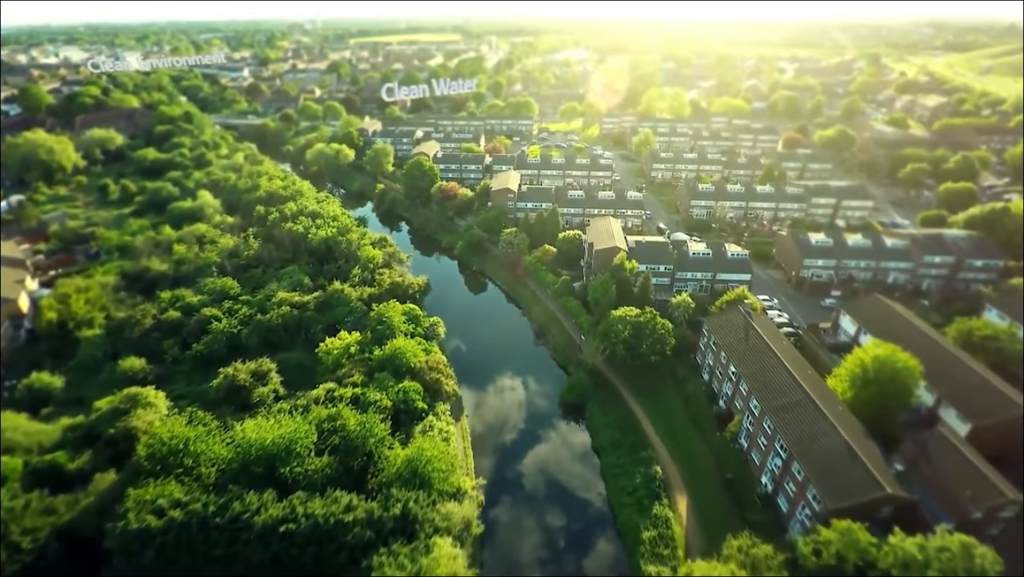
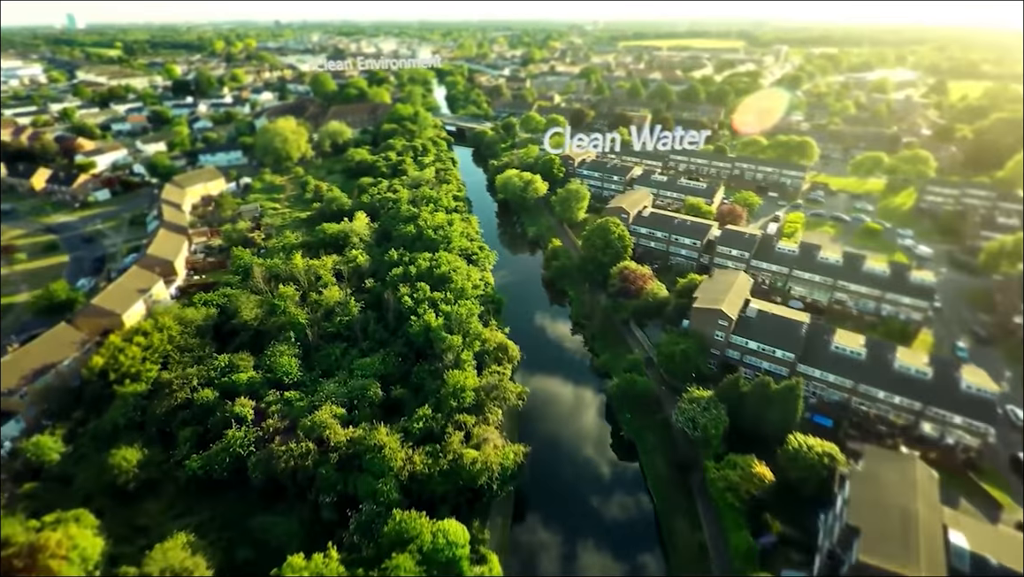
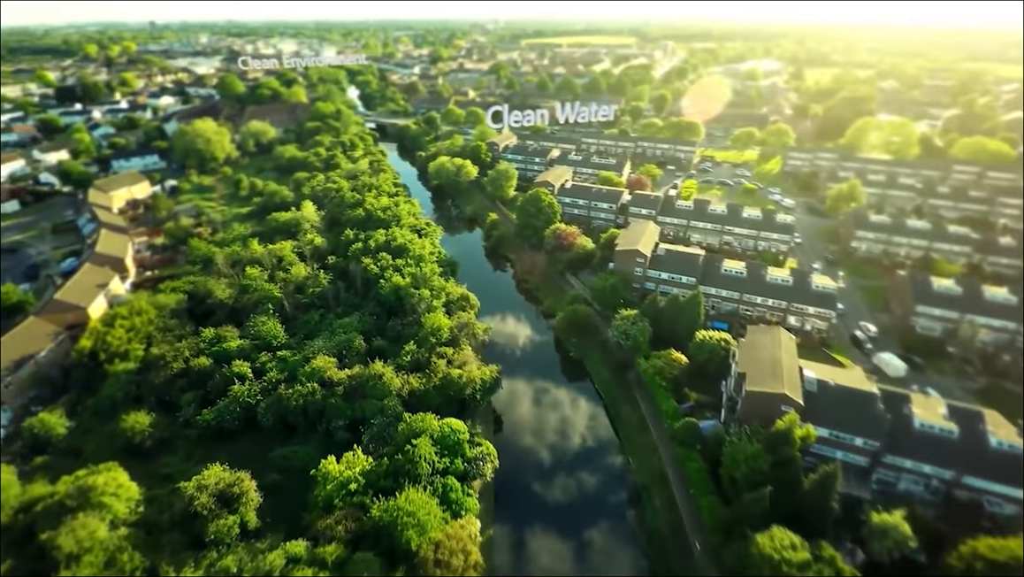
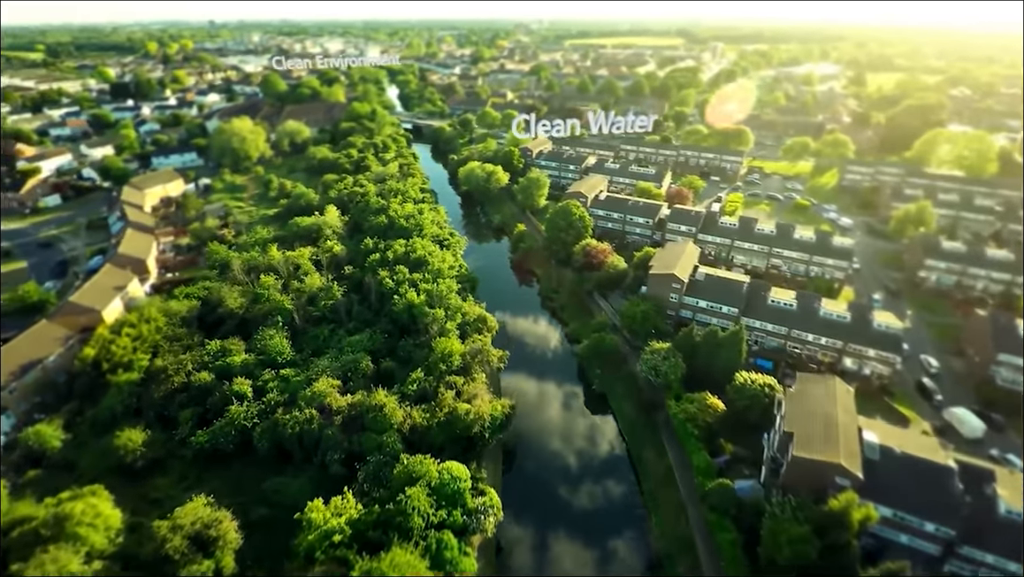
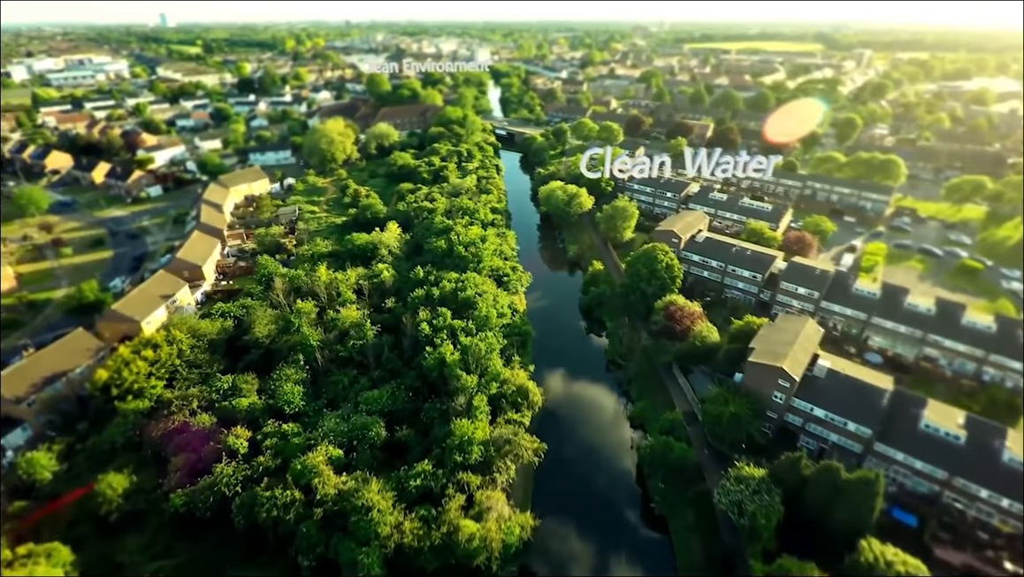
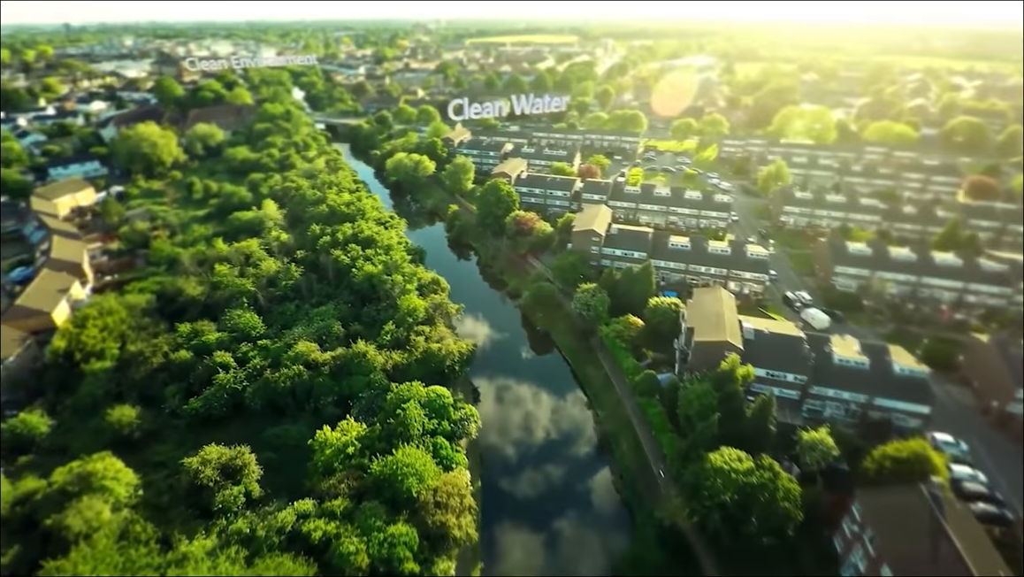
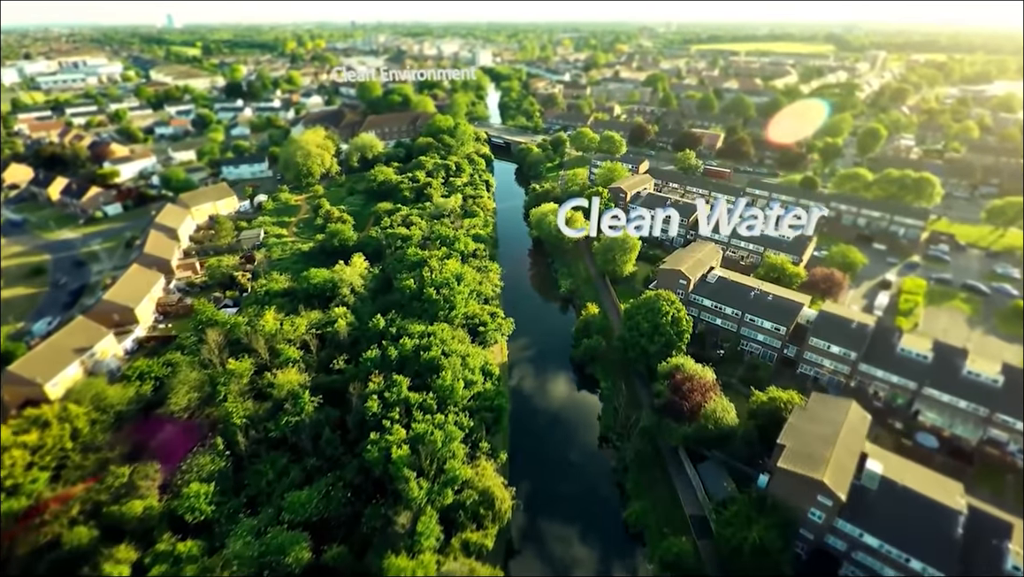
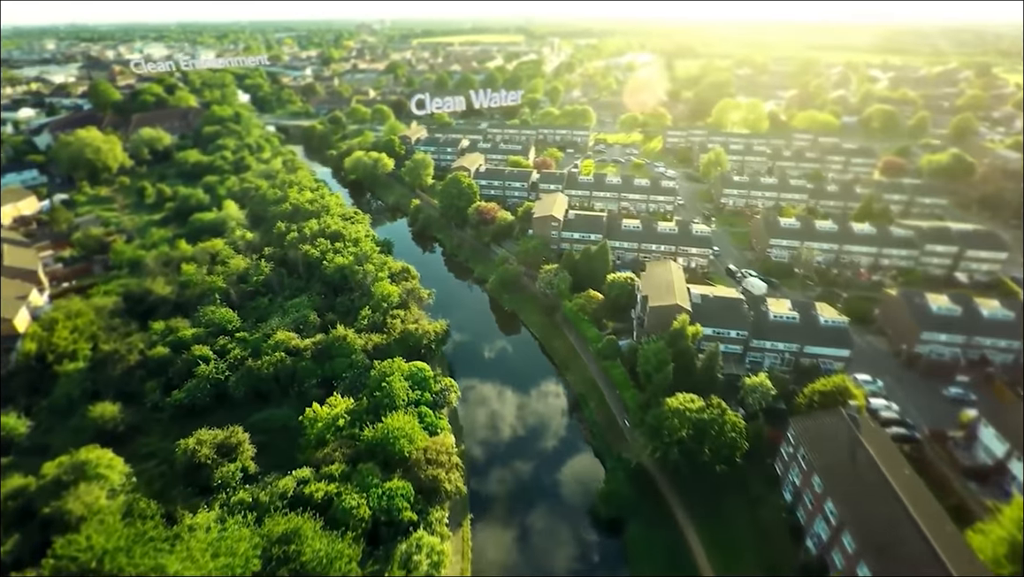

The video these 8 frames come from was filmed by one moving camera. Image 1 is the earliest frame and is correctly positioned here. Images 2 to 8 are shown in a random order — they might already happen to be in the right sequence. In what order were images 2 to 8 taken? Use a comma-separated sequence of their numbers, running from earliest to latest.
8, 6, 3, 4, 2, 5, 7
